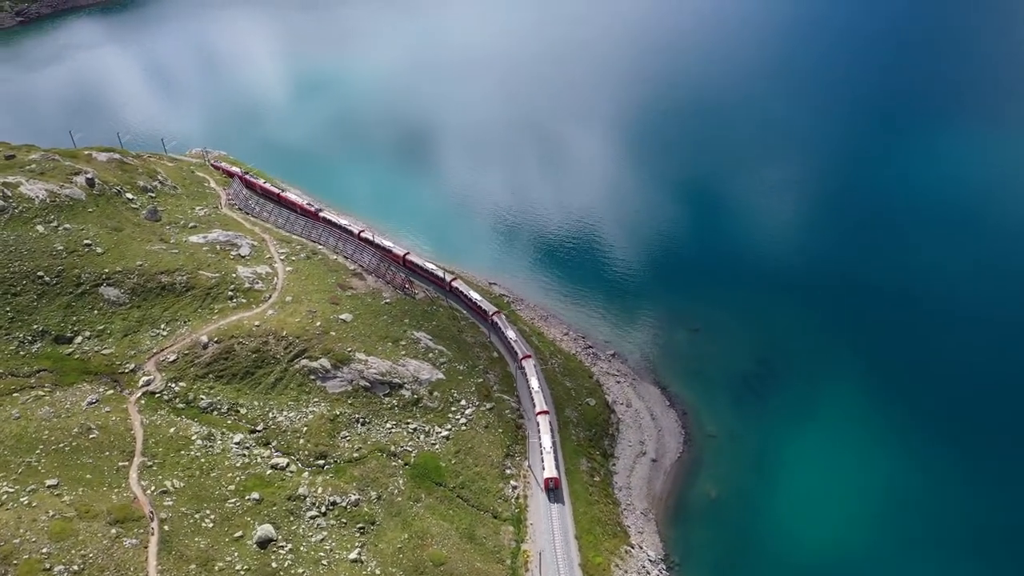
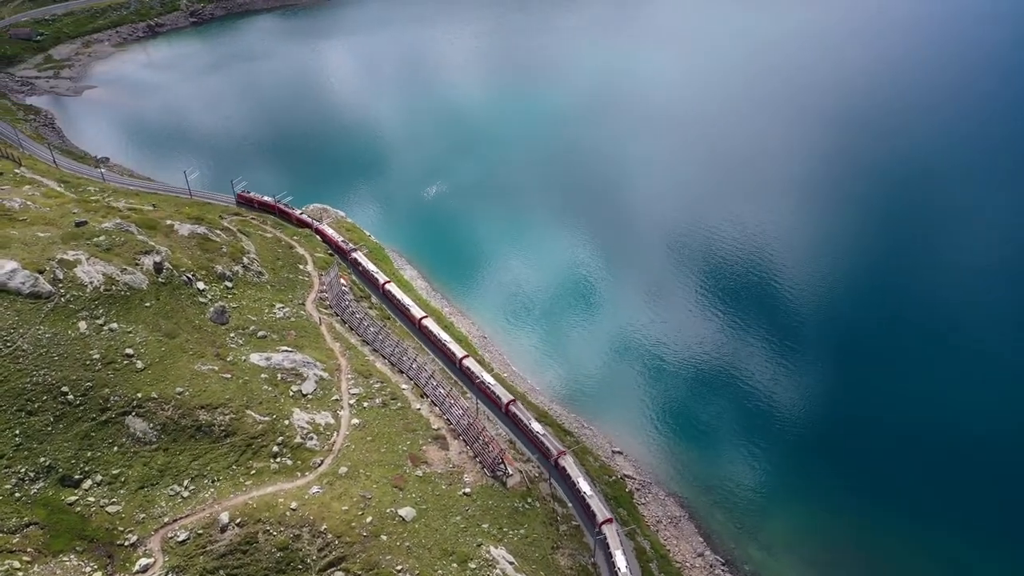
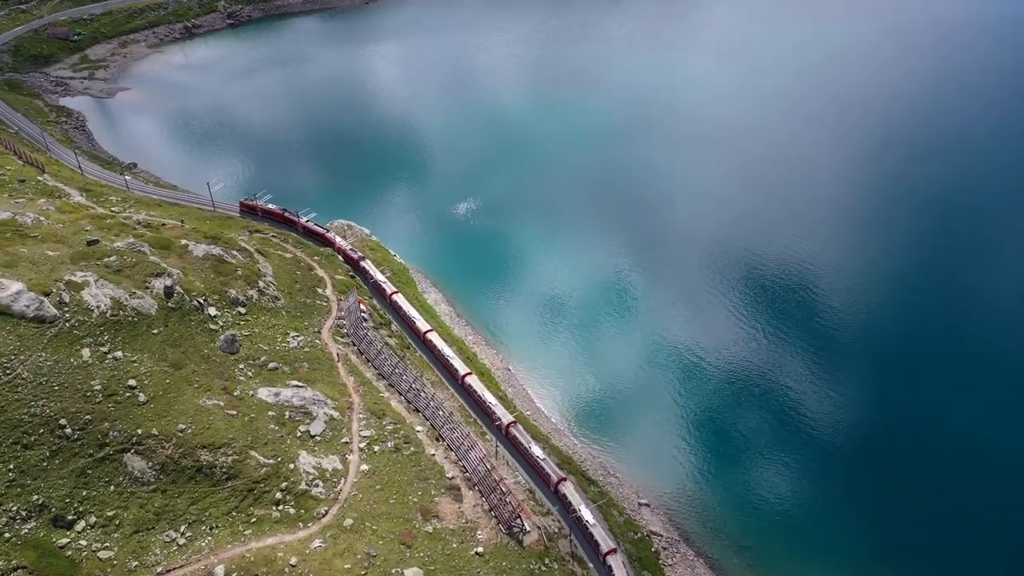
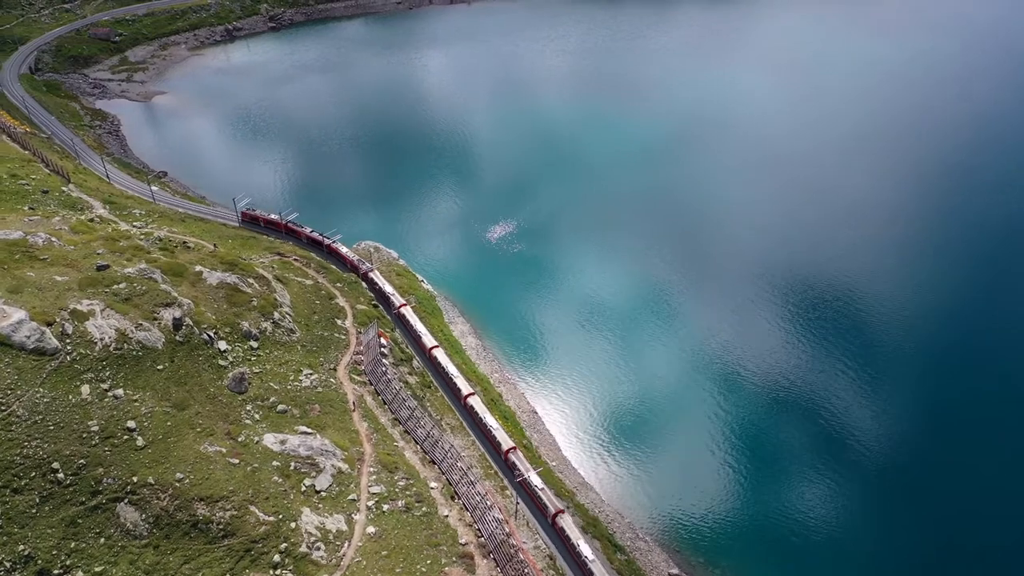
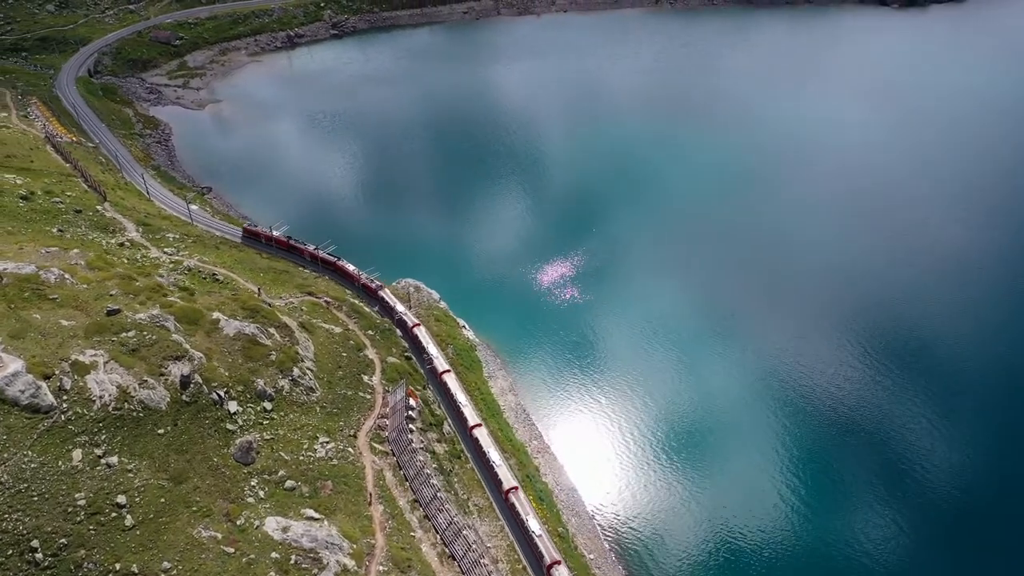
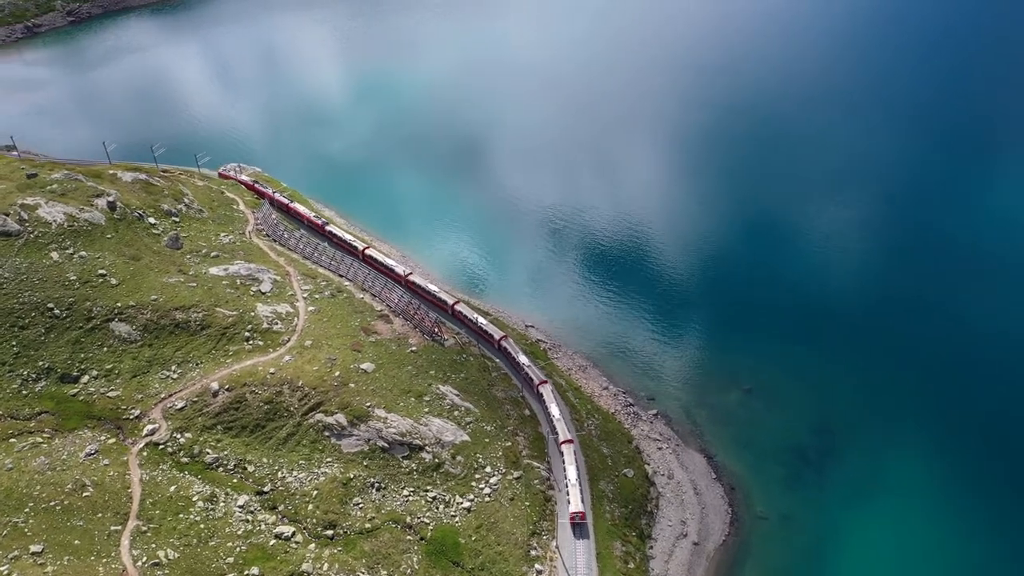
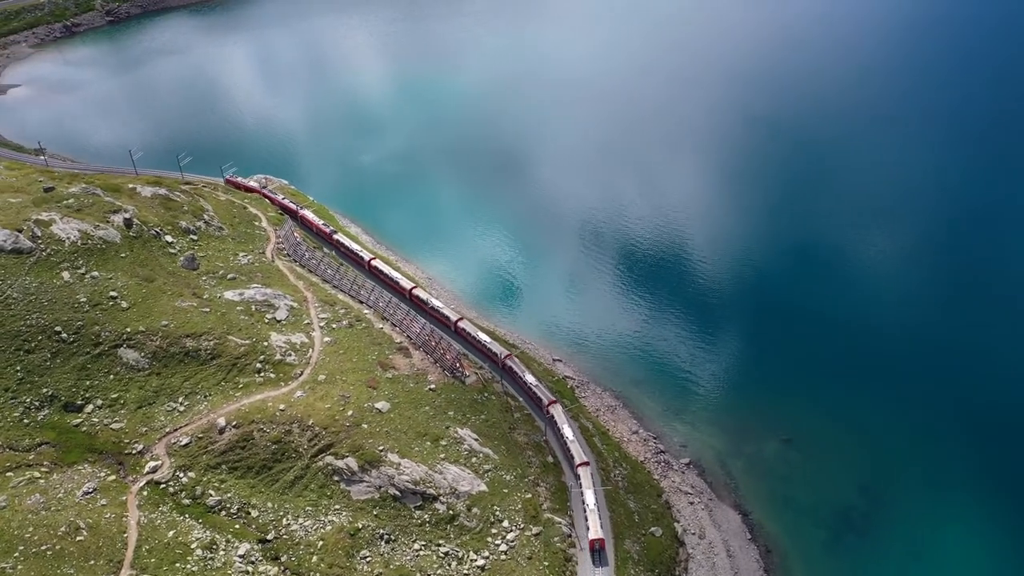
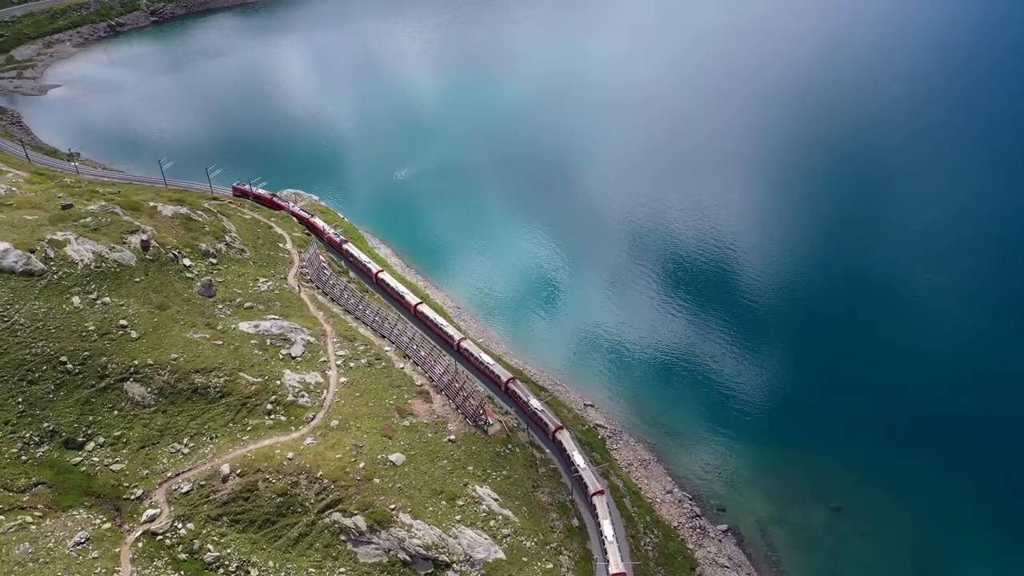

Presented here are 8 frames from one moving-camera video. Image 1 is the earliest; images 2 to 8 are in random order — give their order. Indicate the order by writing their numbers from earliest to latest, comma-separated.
6, 7, 8, 2, 3, 4, 5
